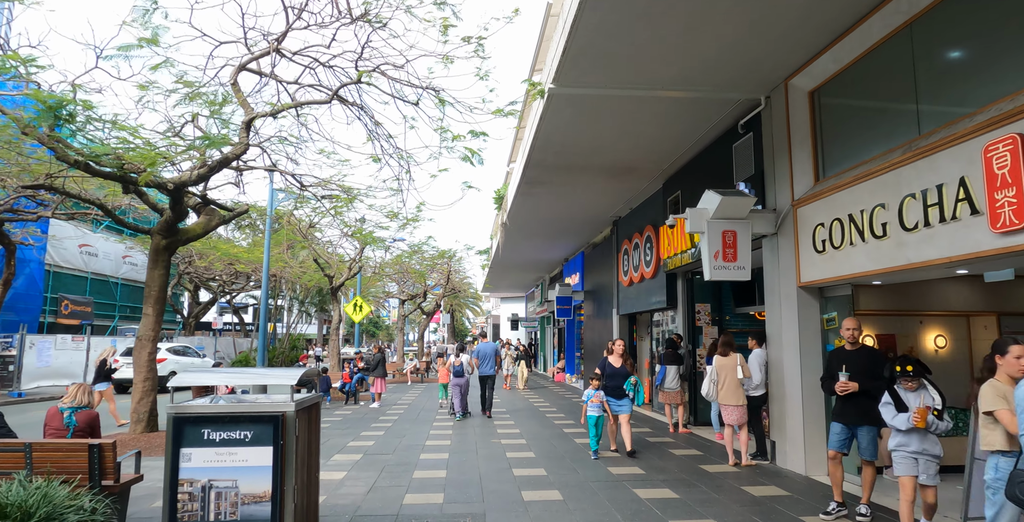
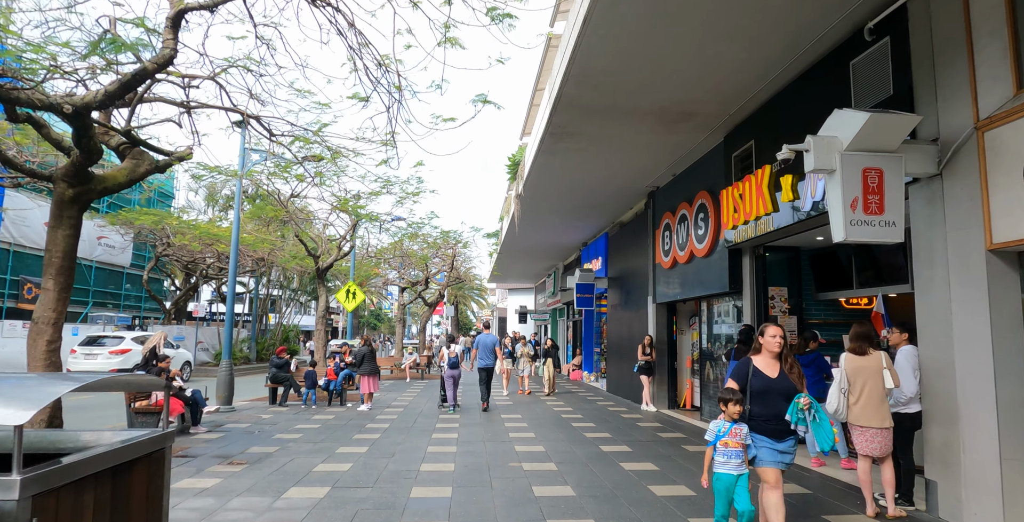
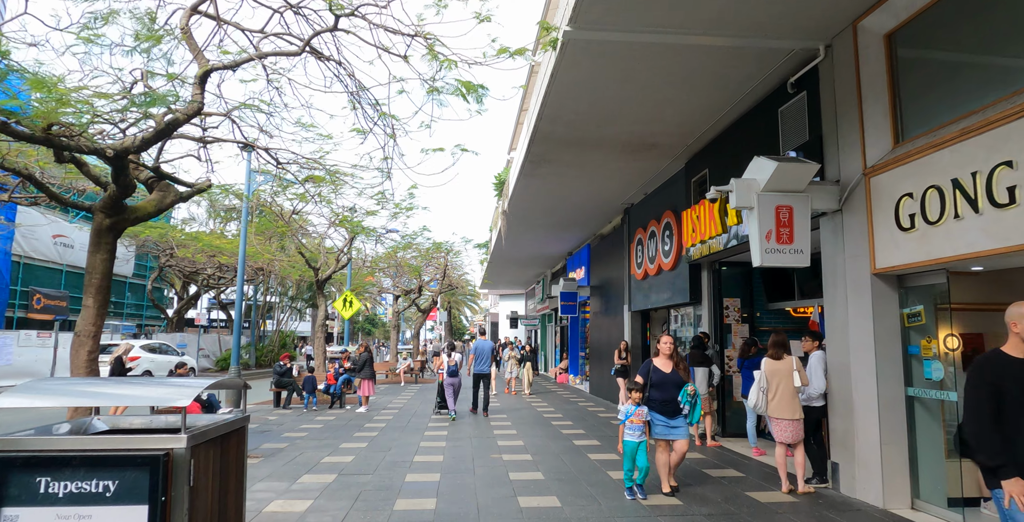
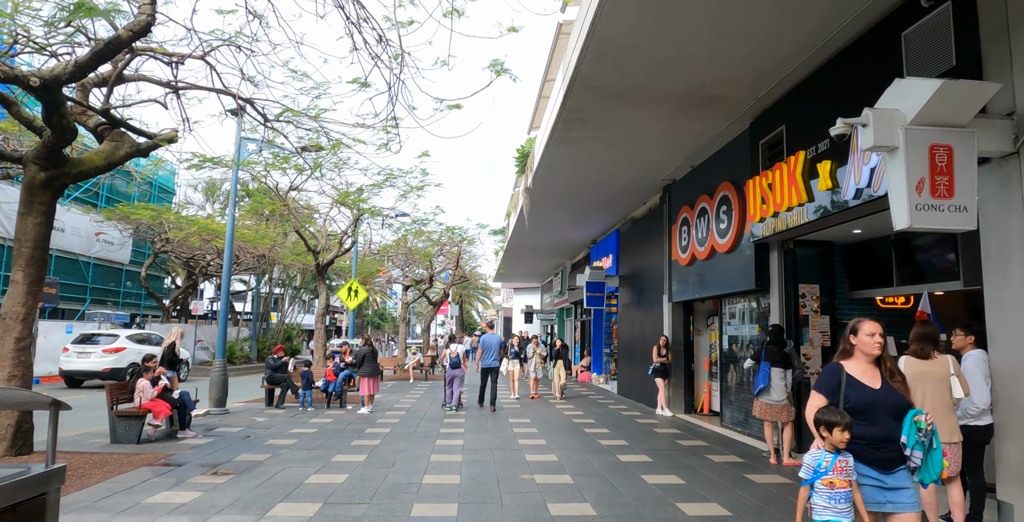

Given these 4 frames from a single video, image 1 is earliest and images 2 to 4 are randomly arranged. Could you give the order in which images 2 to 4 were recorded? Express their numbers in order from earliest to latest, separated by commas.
3, 2, 4
